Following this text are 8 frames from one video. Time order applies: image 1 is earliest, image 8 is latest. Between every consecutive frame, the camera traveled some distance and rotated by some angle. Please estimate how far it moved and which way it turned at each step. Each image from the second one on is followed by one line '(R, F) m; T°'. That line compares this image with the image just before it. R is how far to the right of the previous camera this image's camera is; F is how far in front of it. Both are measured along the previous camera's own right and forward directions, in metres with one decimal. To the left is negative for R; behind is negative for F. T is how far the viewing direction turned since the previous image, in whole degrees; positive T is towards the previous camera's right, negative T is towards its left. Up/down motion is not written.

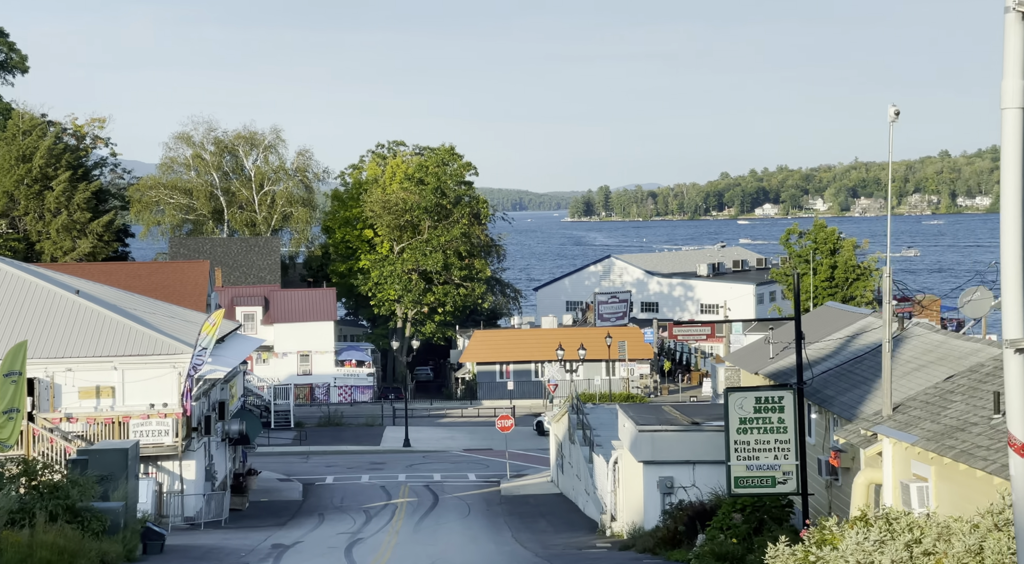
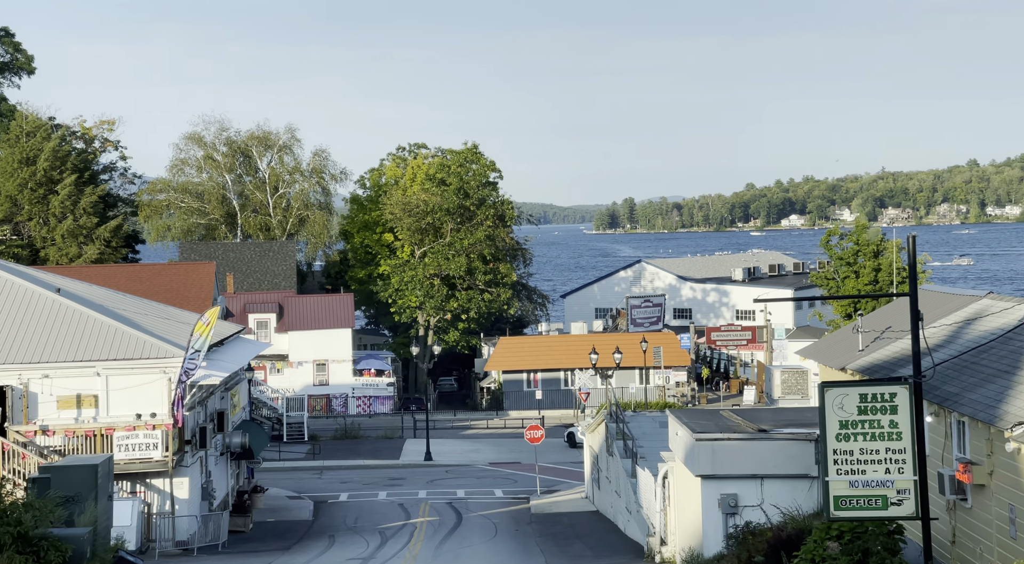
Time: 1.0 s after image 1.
(-0.1, +4.2) m; -1°
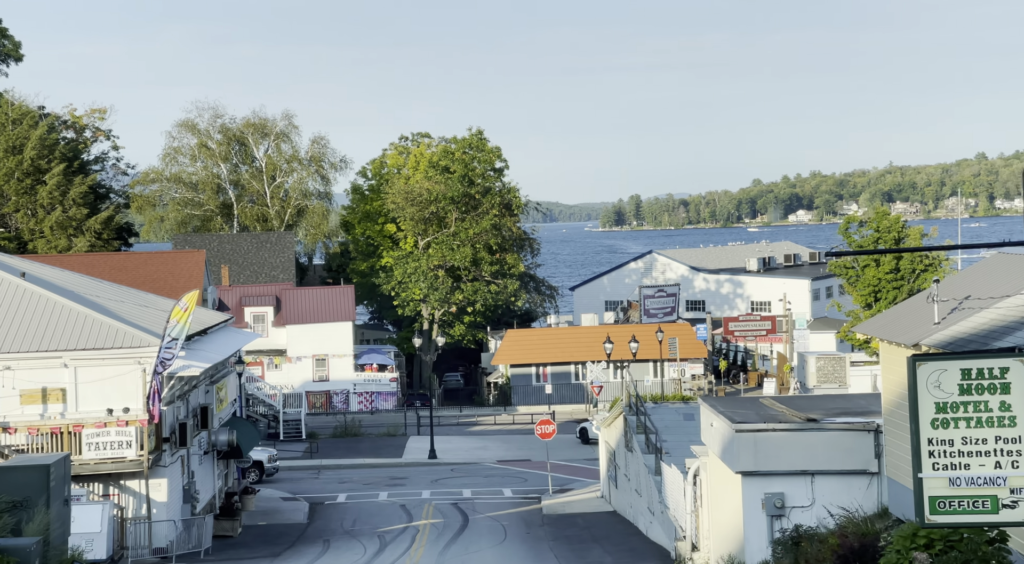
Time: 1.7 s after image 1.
(-0.1, +3.1) m; 0°
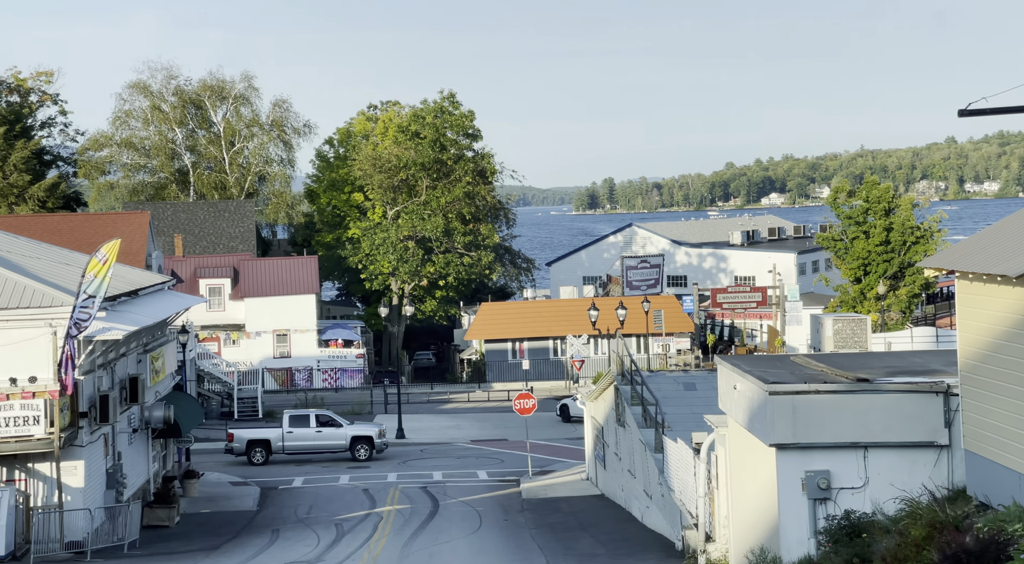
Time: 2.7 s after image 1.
(0.0, +4.2) m; +1°
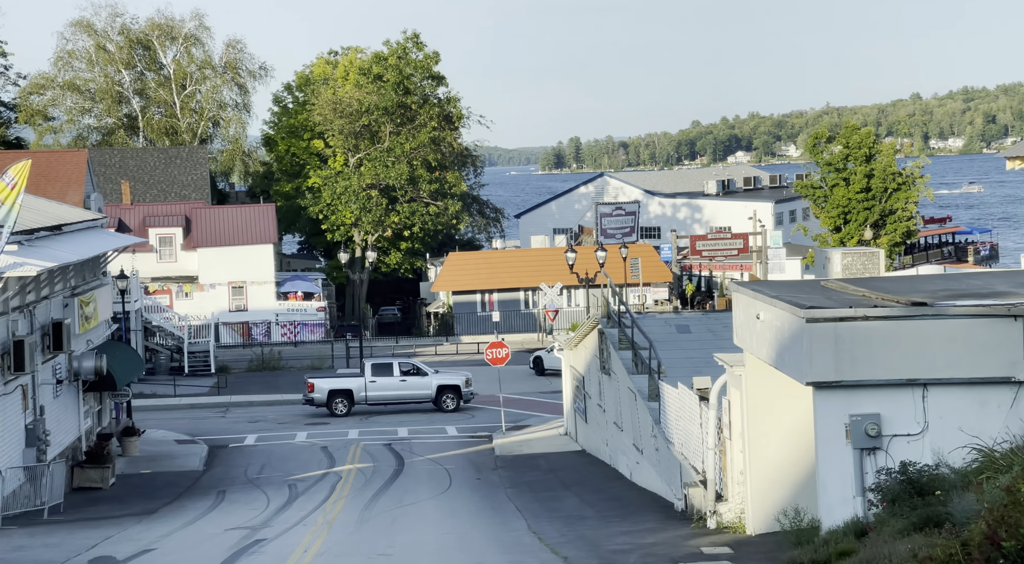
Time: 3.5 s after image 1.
(-0.1, +3.1) m; +1°
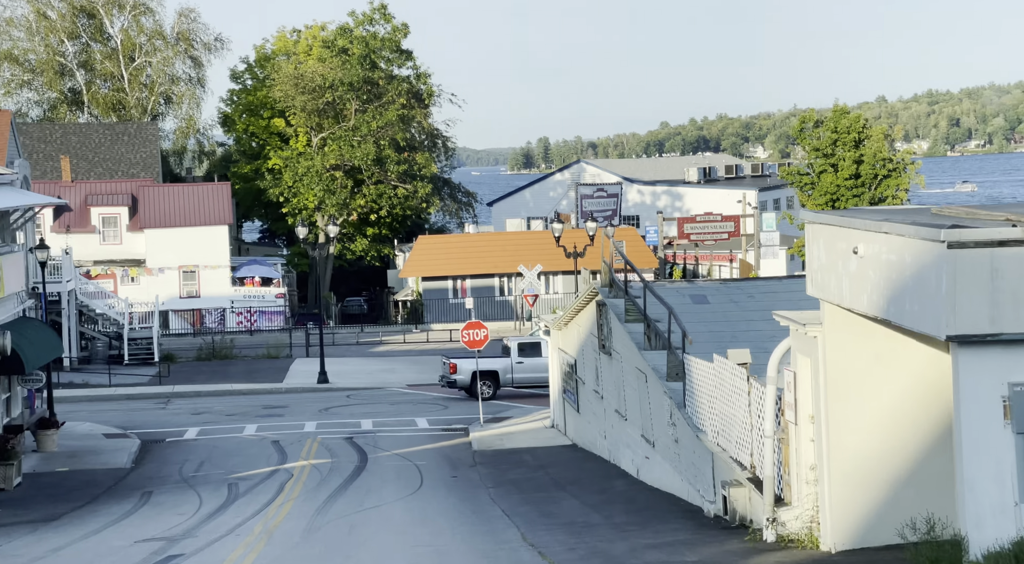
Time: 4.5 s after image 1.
(-0.3, +4.3) m; +1°
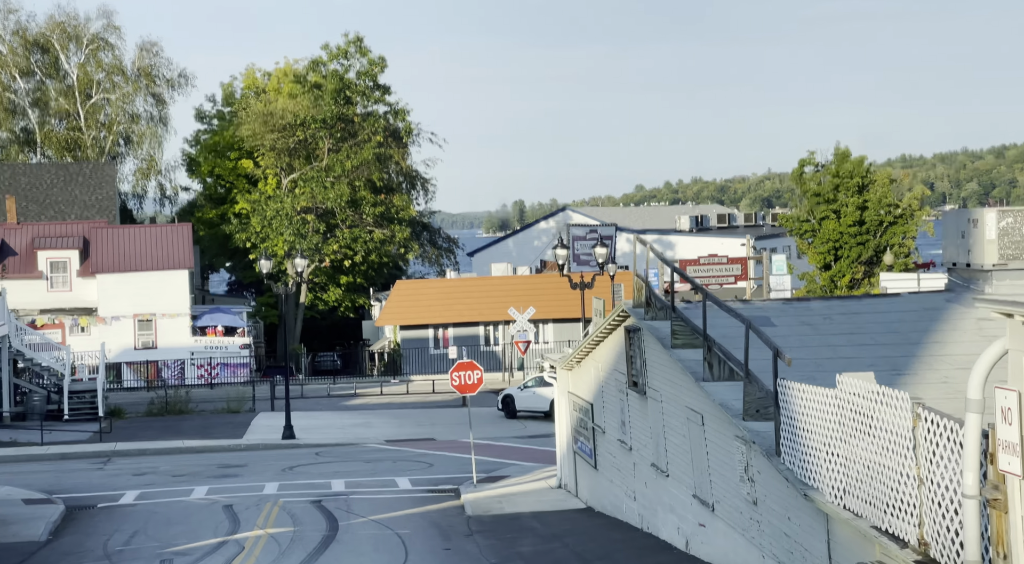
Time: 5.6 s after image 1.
(-0.4, +4.8) m; +1°
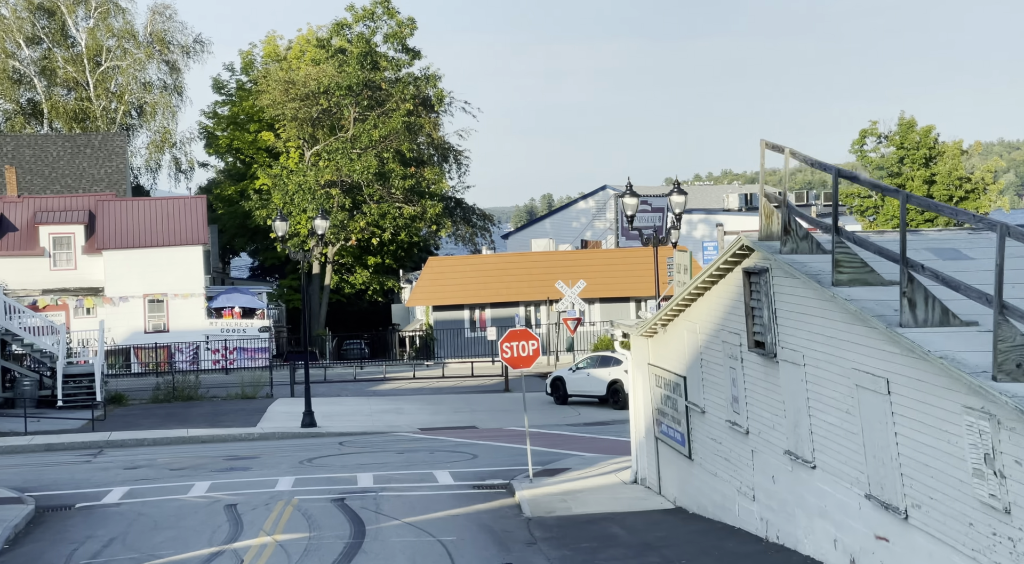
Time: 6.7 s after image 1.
(-0.5, +4.6) m; -1°
